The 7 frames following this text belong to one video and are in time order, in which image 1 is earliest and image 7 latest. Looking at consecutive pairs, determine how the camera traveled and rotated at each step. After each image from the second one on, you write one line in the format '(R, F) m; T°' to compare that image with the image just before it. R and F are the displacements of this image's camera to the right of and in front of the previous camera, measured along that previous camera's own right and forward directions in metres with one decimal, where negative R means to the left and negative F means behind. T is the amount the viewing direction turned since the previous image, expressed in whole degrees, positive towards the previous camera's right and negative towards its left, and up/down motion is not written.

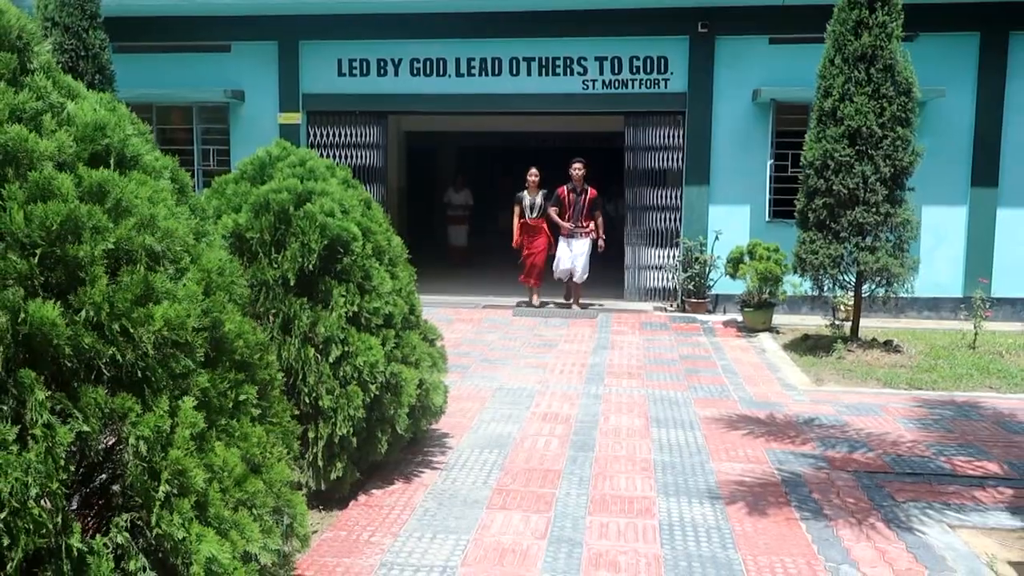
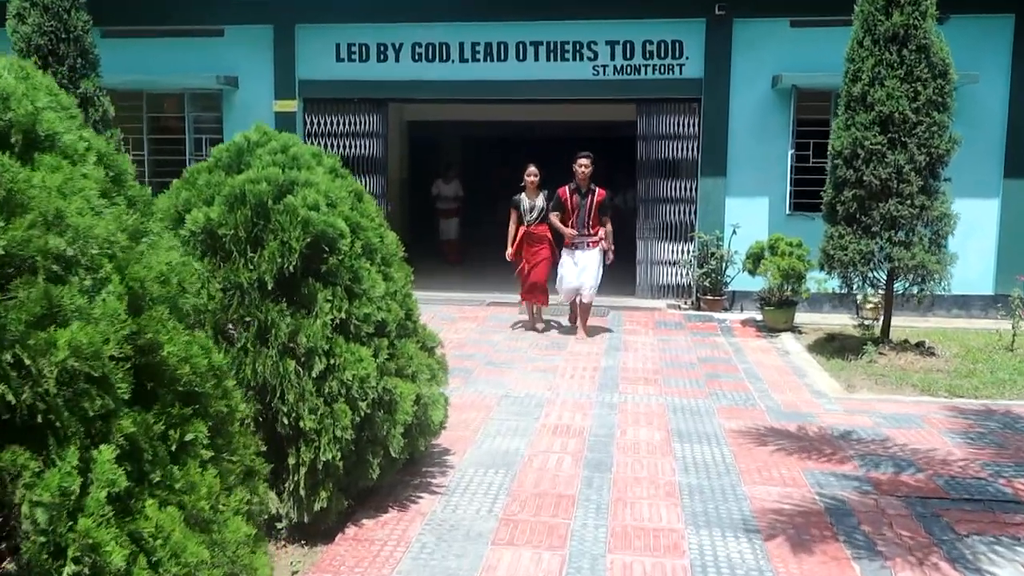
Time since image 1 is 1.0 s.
(0.0, +0.5) m; 0°
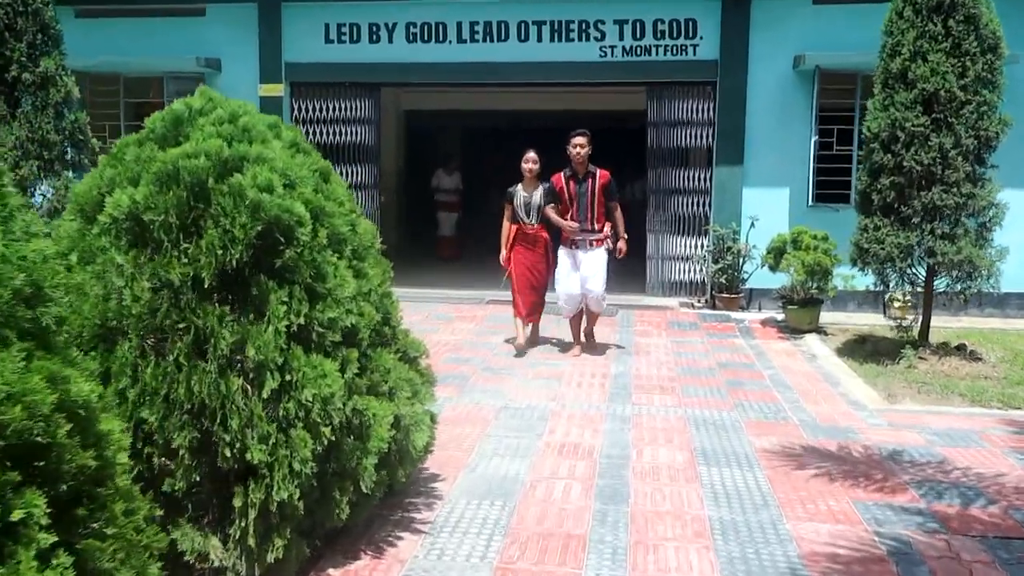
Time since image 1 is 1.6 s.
(0.0, +0.7) m; 0°
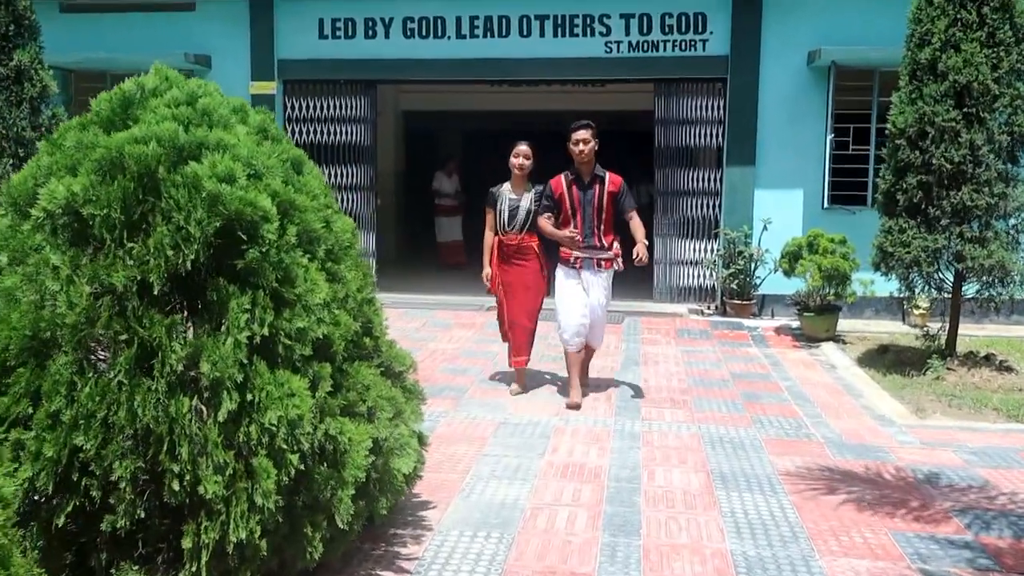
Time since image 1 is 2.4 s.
(0.0, +0.4) m; 0°
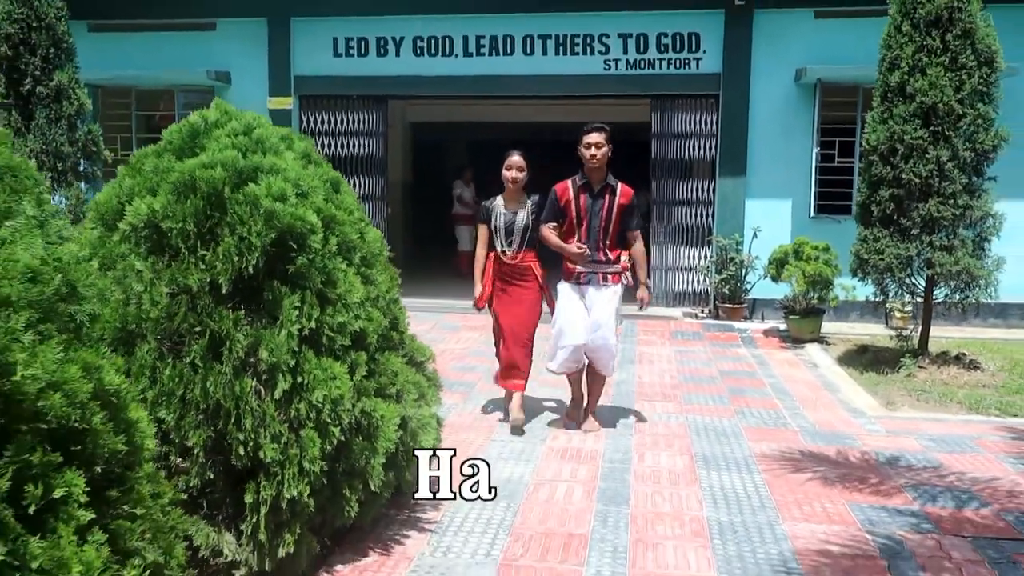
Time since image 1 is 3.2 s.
(0.0, -0.5) m; 0°
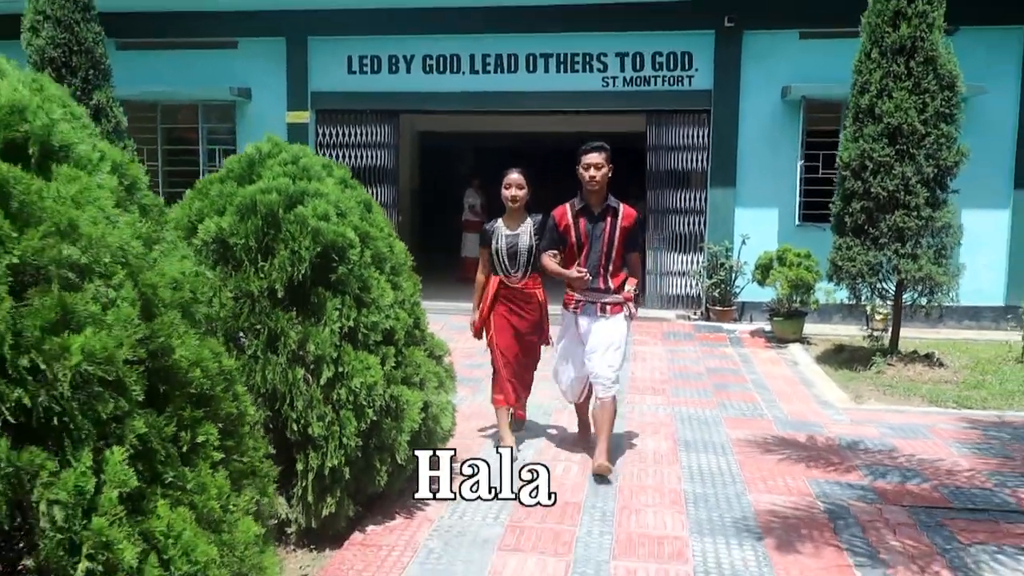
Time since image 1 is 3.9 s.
(0.0, -0.6) m; 0°
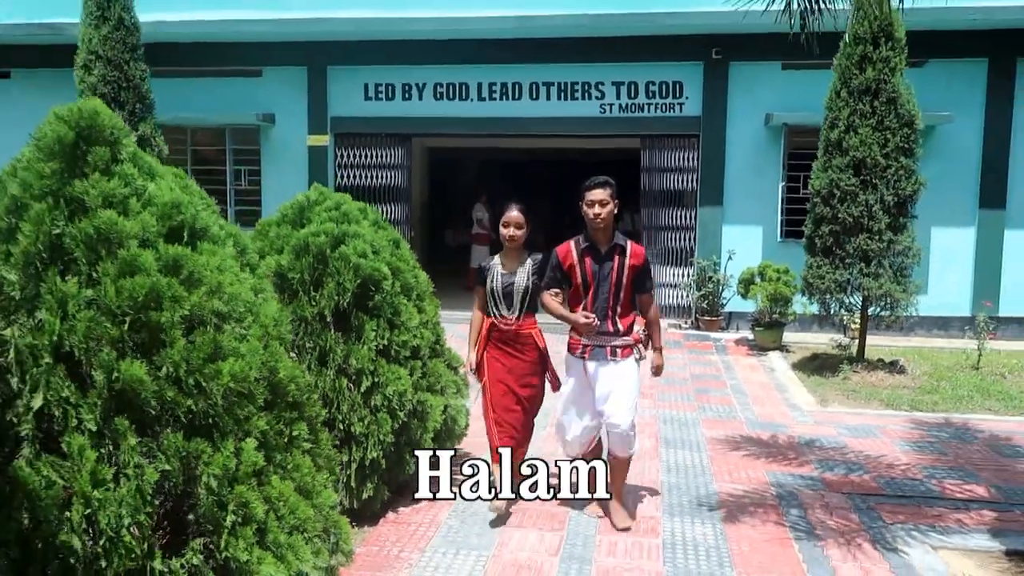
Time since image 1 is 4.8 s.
(0.0, -0.9) m; 0°
